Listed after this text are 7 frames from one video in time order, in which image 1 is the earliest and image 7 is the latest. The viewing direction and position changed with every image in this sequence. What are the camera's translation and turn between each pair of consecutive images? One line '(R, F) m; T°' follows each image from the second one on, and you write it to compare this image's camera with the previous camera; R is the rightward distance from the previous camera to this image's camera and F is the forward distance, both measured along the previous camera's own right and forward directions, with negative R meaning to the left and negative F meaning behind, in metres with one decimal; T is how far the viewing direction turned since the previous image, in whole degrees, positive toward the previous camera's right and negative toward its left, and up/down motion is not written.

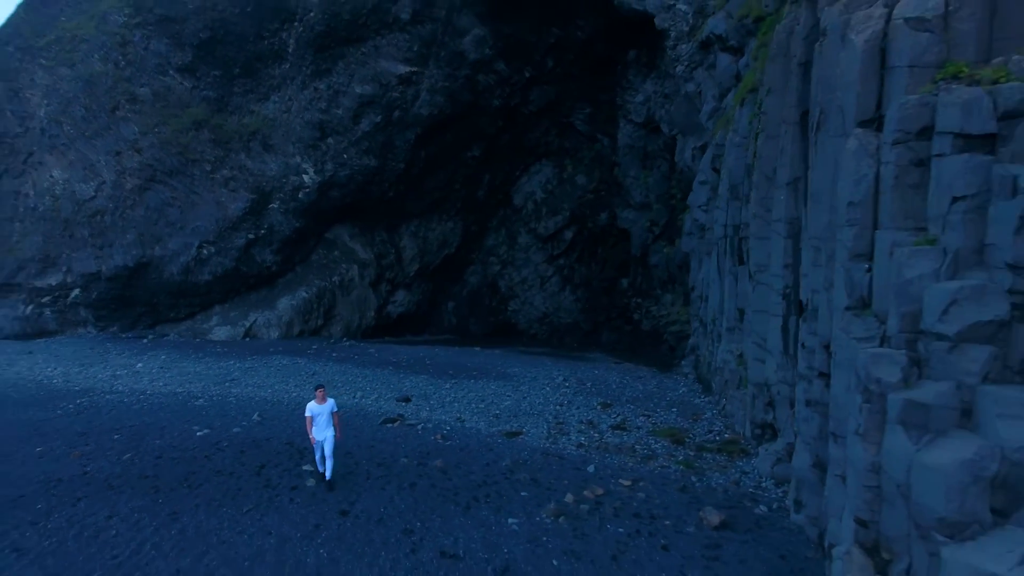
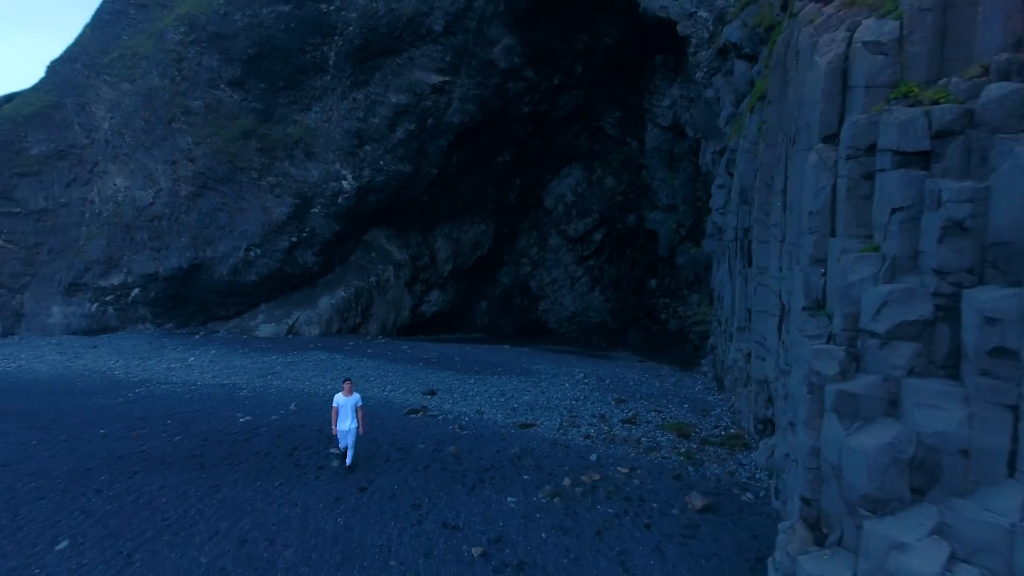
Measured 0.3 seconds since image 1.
(+0.8, -1.1) m; -4°
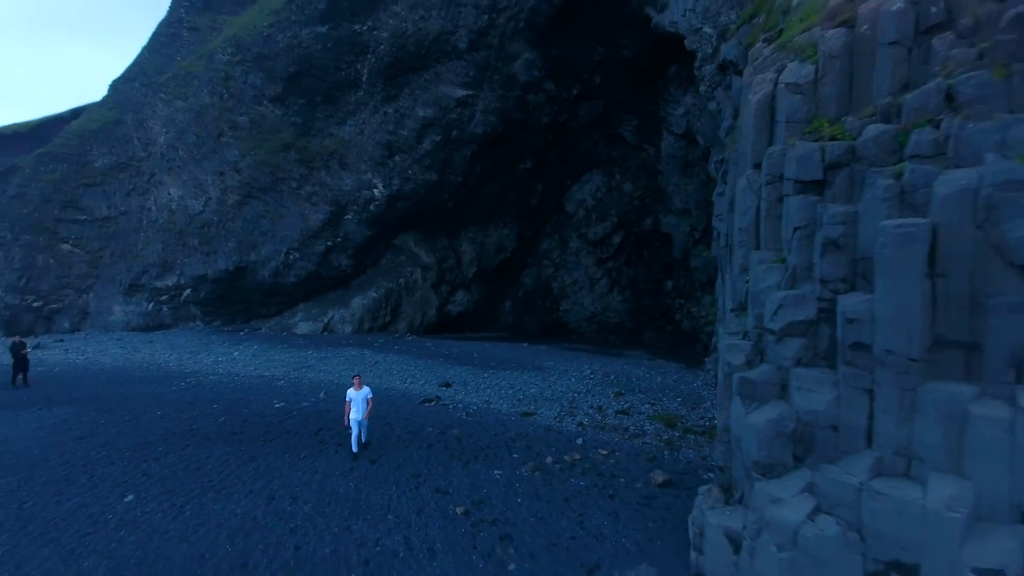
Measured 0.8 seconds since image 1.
(+1.2, -2.0) m; -4°
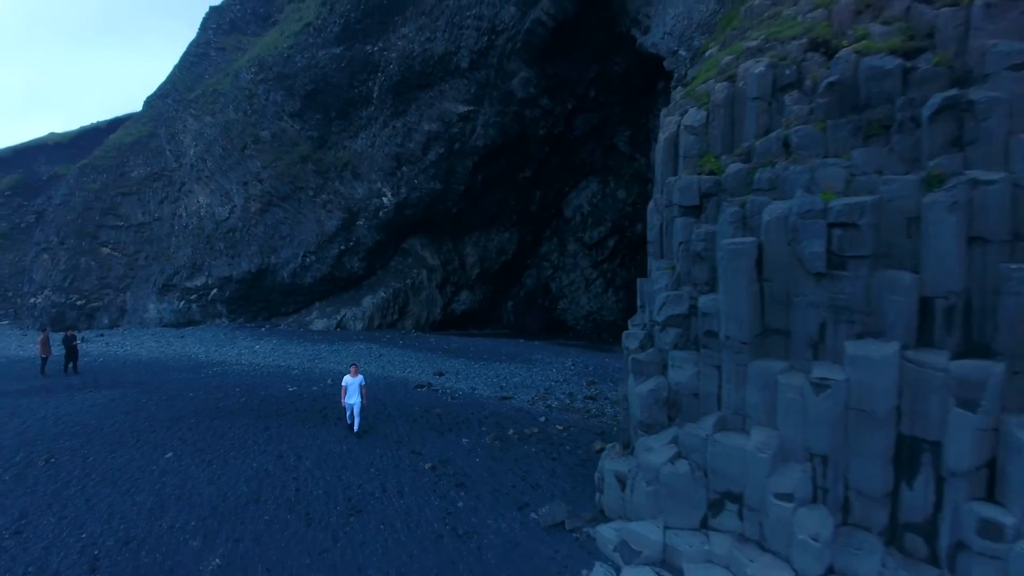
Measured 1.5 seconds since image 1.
(+1.6, -3.0) m; -2°
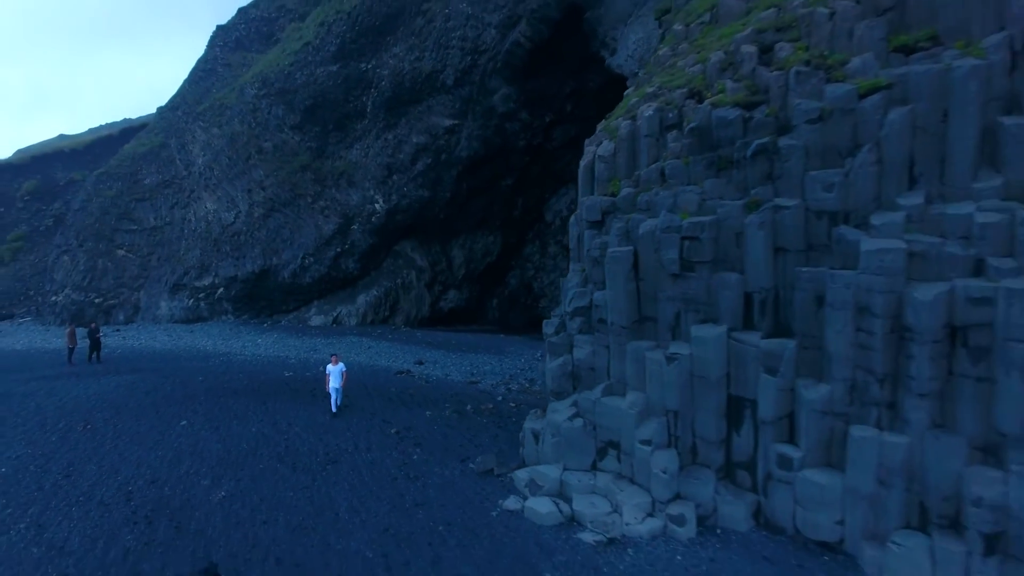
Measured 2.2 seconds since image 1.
(+1.7, -3.5) m; -1°
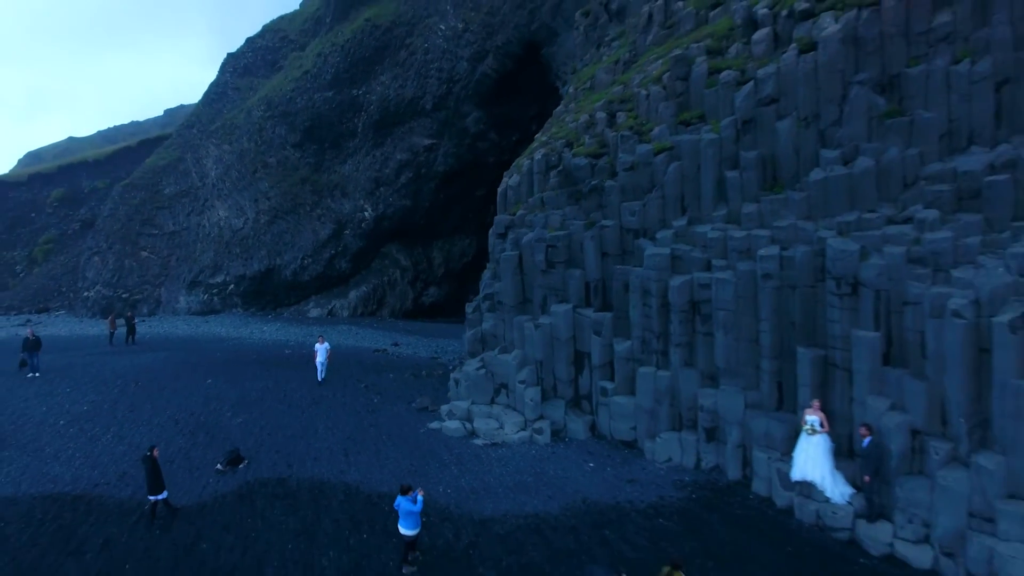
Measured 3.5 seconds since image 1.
(+2.8, -7.0) m; 0°
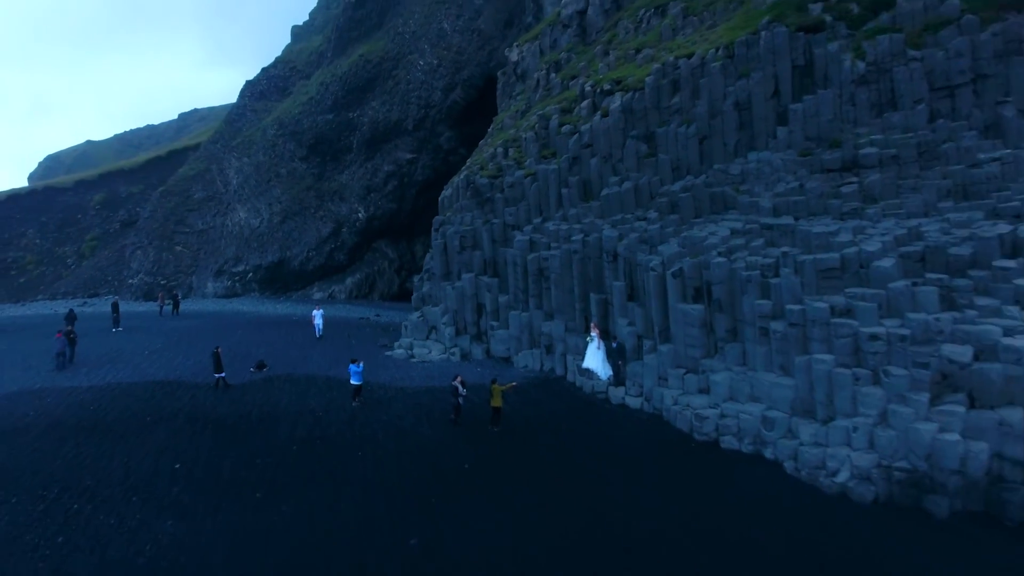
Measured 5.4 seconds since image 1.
(+4.3, -11.5) m; -1°
